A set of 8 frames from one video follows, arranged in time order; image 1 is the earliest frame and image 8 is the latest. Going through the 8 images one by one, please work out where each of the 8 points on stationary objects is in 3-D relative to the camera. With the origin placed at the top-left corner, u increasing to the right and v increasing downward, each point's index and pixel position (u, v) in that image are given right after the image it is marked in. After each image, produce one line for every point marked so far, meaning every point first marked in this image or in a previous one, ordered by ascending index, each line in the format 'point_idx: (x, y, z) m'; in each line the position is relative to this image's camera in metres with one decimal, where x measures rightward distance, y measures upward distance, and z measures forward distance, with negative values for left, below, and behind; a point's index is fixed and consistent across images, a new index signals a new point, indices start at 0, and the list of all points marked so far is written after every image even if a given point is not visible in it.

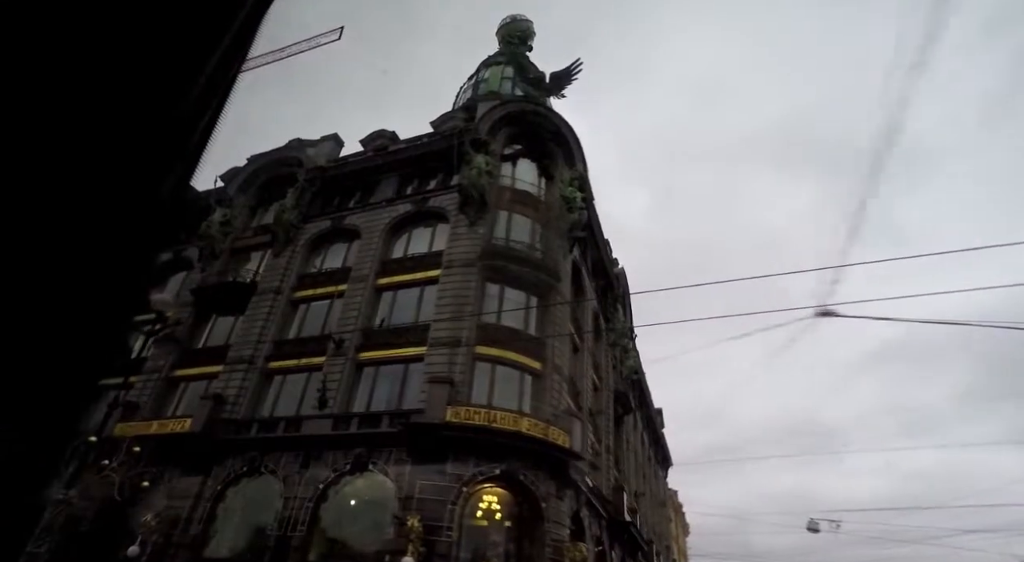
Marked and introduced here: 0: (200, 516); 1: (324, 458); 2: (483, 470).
0: (-10.9, -8.2, +19.3) m
1: (-6.4, -6.0, +19.0) m
2: (-0.8, -5.8, +17.0) m
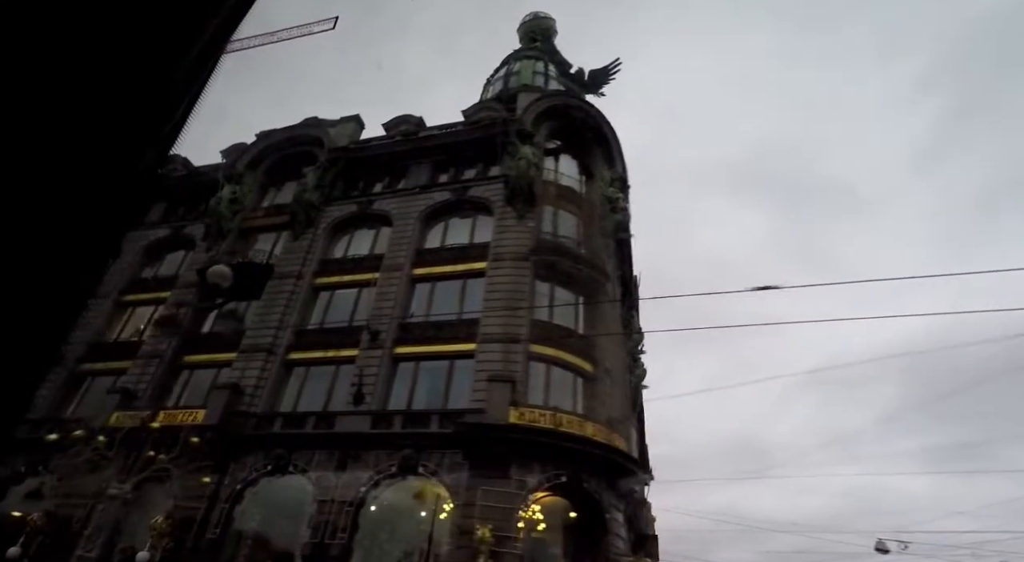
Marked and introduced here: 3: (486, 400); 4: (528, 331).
0: (-9.2, -7.5, +17.3) m
1: (-4.6, -5.5, +17.3) m
2: (+1.1, -5.6, +15.8) m
3: (-0.7, -3.6, +16.9) m
4: (+0.6, -1.7, +19.0) m
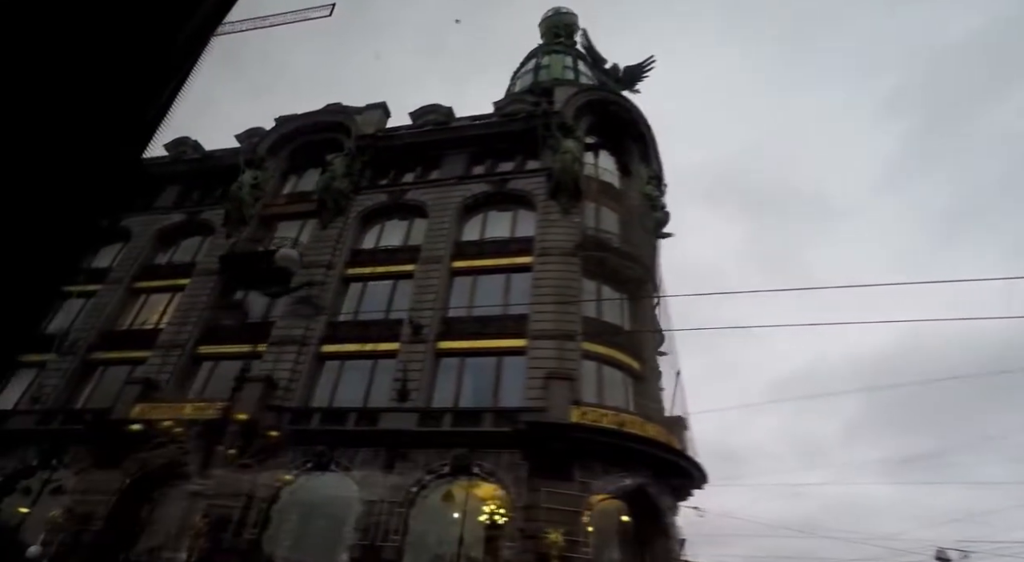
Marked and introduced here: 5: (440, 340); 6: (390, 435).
0: (-7.6, -7.1, +16.4) m
1: (-3.0, -5.3, +16.6) m
2: (+2.8, -5.4, +15.3) m
3: (+1.0, -3.4, +16.3) m
4: (+2.3, -1.5, +18.4) m
5: (-2.4, -2.1, +19.3) m
6: (-3.7, -4.7, +17.0) m
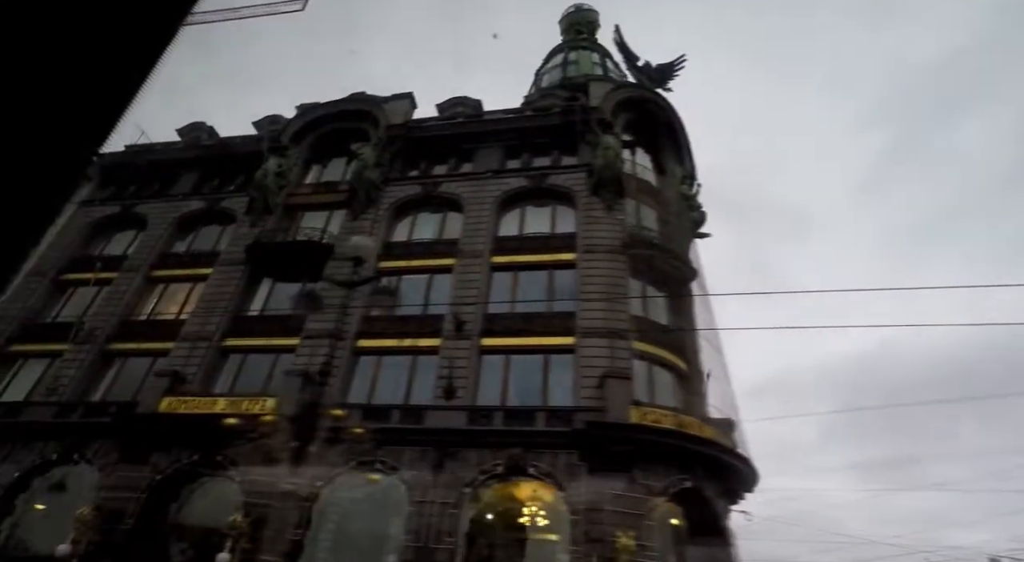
0: (-6.1, -6.8, +15.7) m
1: (-1.4, -5.1, +16.1) m
2: (+4.4, -5.4, +15.0) m
3: (+2.6, -3.3, +15.9) m
4: (+3.8, -1.5, +18.1) m
5: (-0.9, -1.9, +18.9) m
6: (-2.2, -4.5, +16.5) m
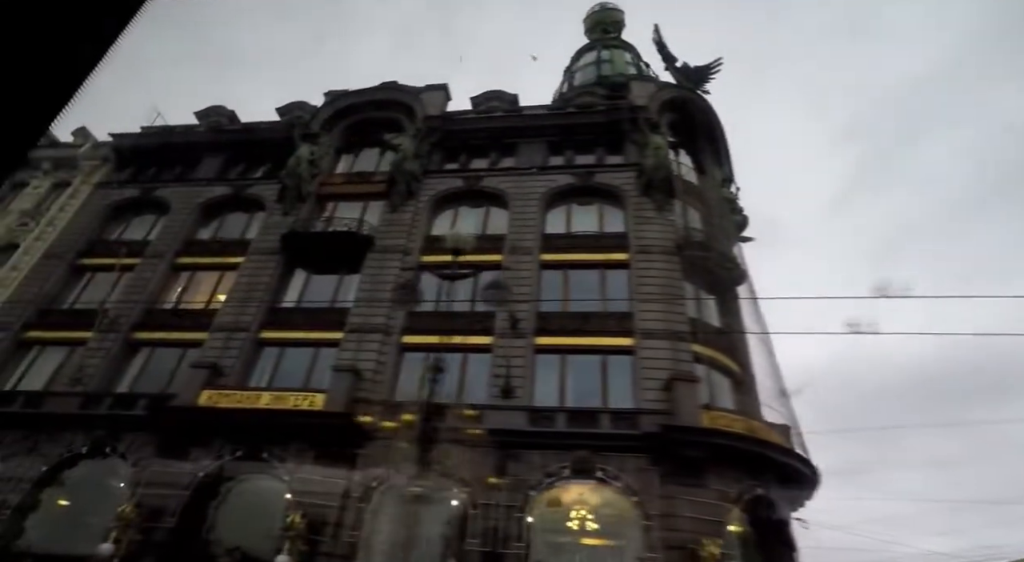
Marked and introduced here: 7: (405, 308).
0: (-4.3, -6.5, +15.1) m
1: (+0.4, -5.0, +15.7) m
2: (+6.2, -5.5, +14.7) m
3: (+4.5, -3.4, +15.6) m
4: (+5.7, -1.5, +17.8) m
5: (+0.9, -1.8, +18.4) m
6: (-0.4, -4.4, +16.0) m
7: (-3.8, -1.0, +19.8) m
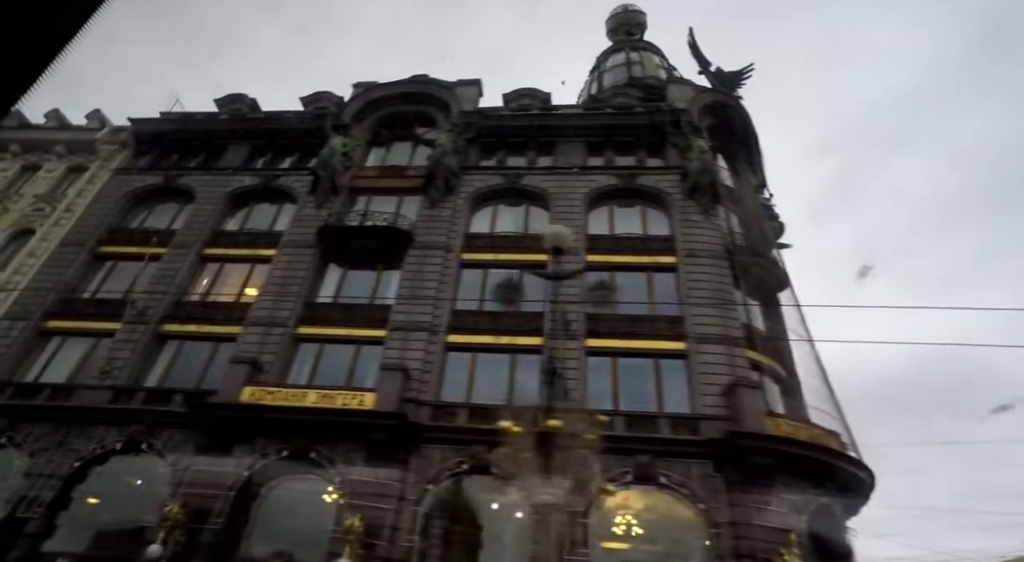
0: (-2.7, -6.5, +14.7) m
1: (+2.0, -5.0, +15.4) m
2: (+7.8, -5.7, +14.7) m
3: (+6.1, -3.5, +15.5) m
4: (+7.3, -1.7, +17.7) m
5: (+2.5, -1.9, +18.2) m
6: (+1.3, -4.4, +15.8) m
7: (-2.2, -0.9, +19.4) m
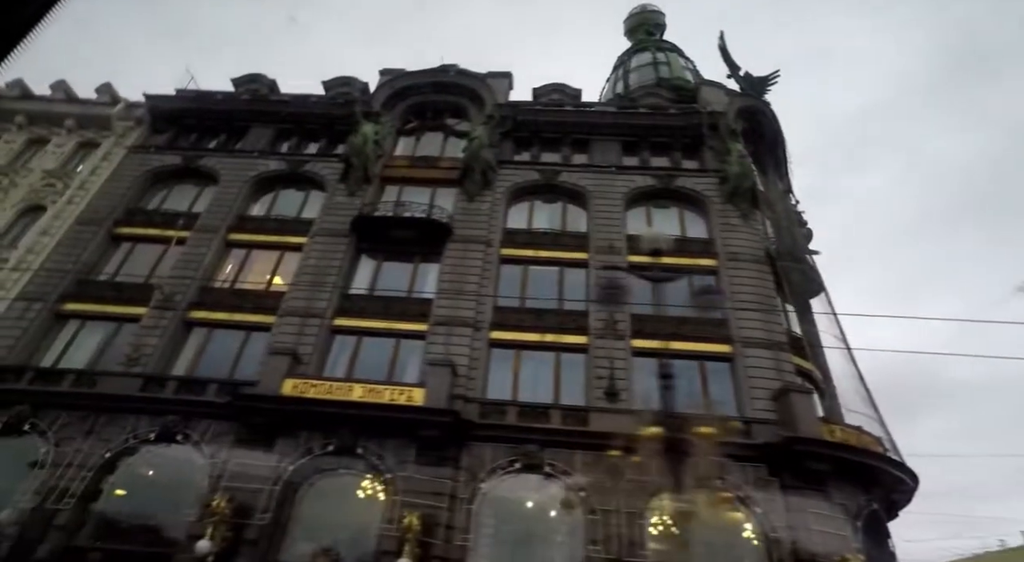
0: (-1.3, -6.3, +14.5) m
1: (+3.5, -5.1, +15.4) m
2: (+9.3, -5.9, +14.9) m
3: (+7.7, -3.7, +15.6) m
4: (+8.8, -1.9, +17.9) m
5: (+4.0, -1.9, +18.2) m
6: (+2.8, -4.4, +15.7) m
7: (-0.7, -0.7, +19.1) m
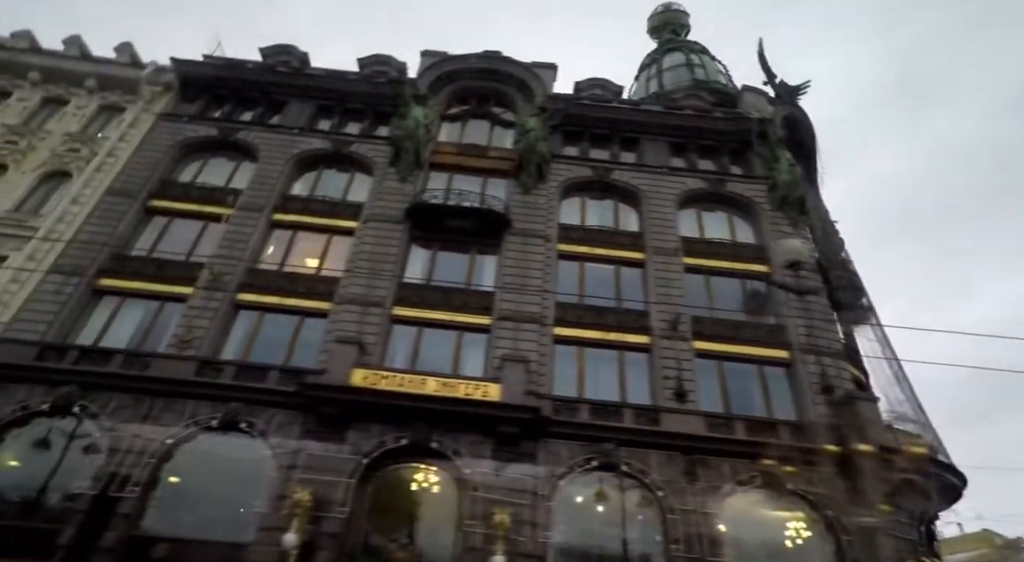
0: (+0.9, -6.3, +14.6) m
1: (+5.6, -5.2, +15.8) m
2: (+11.4, -6.3, +15.7) m
3: (+9.8, -4.0, +16.3) m
4: (+10.9, -2.2, +18.6) m
5: (+6.1, -2.0, +18.5) m
6: (+4.9, -4.5, +16.0) m
7: (+1.4, -0.6, +19.1) m
